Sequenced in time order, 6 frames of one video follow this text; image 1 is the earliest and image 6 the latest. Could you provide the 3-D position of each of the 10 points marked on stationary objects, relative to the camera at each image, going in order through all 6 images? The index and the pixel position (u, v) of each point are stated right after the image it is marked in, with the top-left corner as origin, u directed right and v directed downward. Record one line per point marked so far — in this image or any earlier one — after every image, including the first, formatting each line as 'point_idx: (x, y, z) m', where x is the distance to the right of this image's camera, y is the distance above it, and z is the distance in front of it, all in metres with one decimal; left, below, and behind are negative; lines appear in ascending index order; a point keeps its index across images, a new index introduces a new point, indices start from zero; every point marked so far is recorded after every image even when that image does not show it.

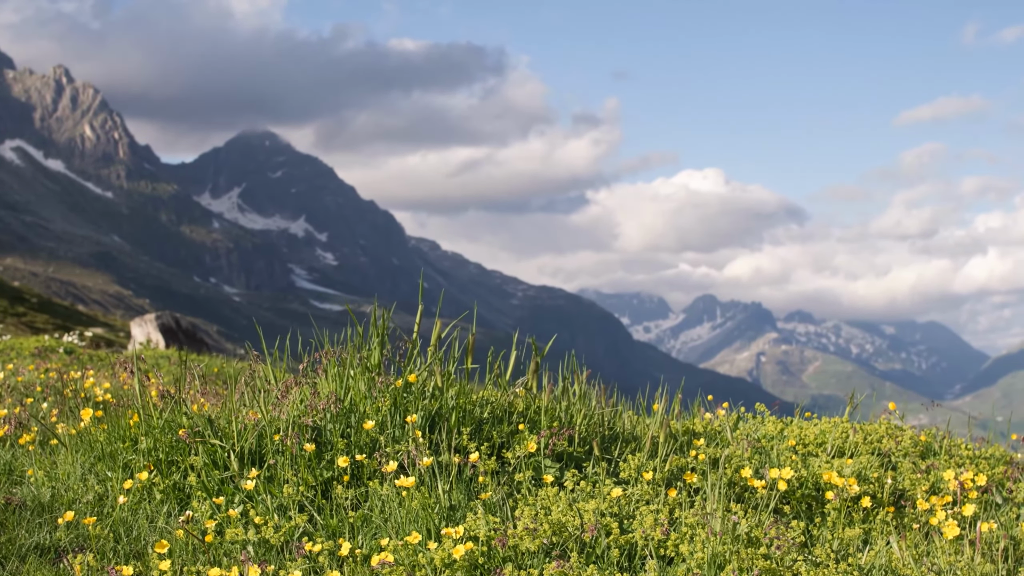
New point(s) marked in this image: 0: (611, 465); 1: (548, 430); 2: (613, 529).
0: (+1.0, -1.8, +8.2) m
1: (+0.3, -1.4, +8.0) m
2: (+0.8, -2.1, +6.9) m
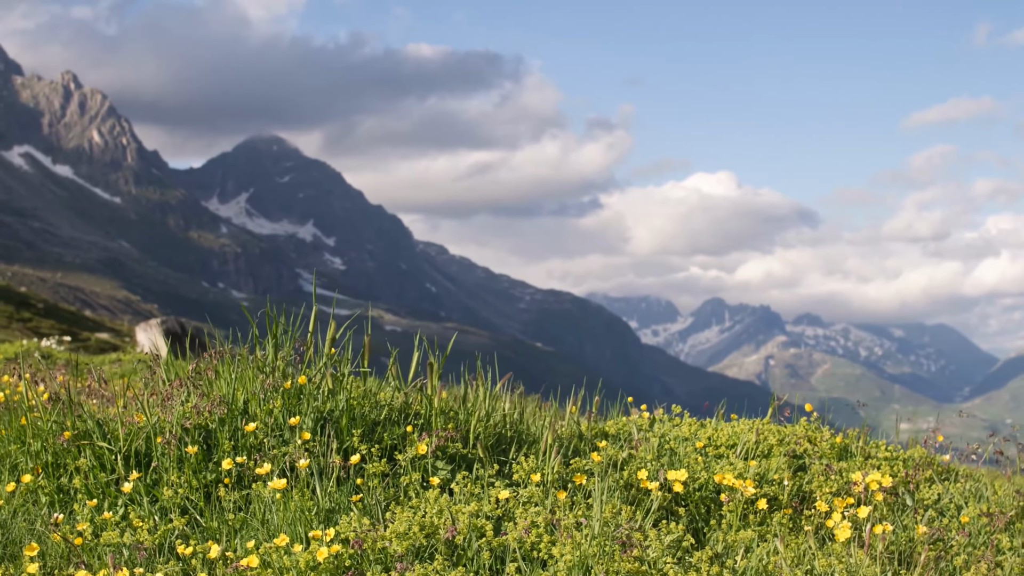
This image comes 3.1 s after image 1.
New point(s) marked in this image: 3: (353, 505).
0: (-0.1, -1.8, +8.1) m
1: (-0.7, -1.4, +8.0) m
2: (-0.2, -2.1, +6.8) m
3: (-1.4, -1.9, +7.0) m
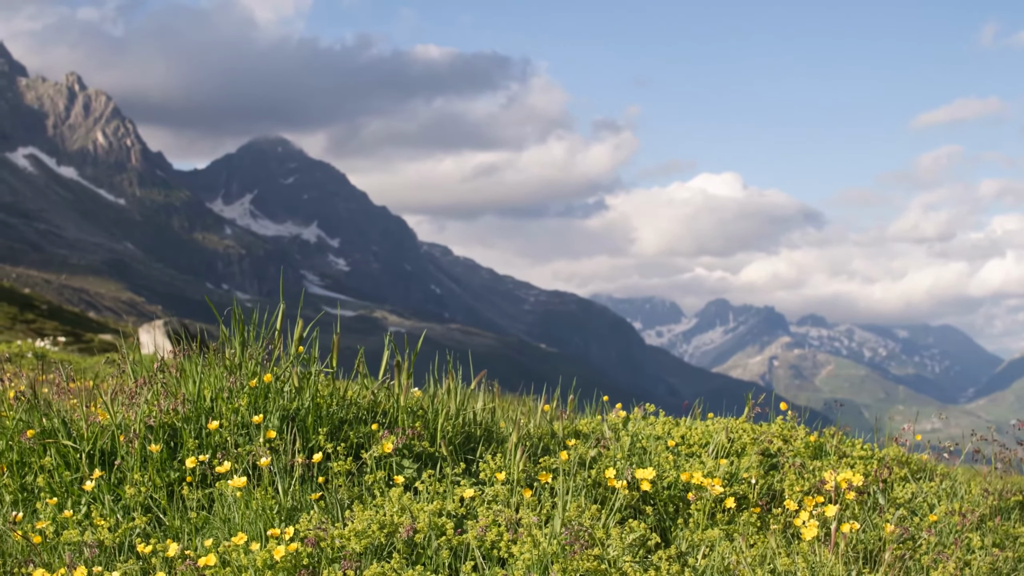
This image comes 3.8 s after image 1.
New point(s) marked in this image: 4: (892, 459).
0: (-0.4, -1.8, +8.1) m
1: (-1.0, -1.4, +7.9) m
2: (-0.6, -2.0, +6.8) m
3: (-1.8, -1.9, +7.0) m
4: (+4.8, -2.2, +10.0) m
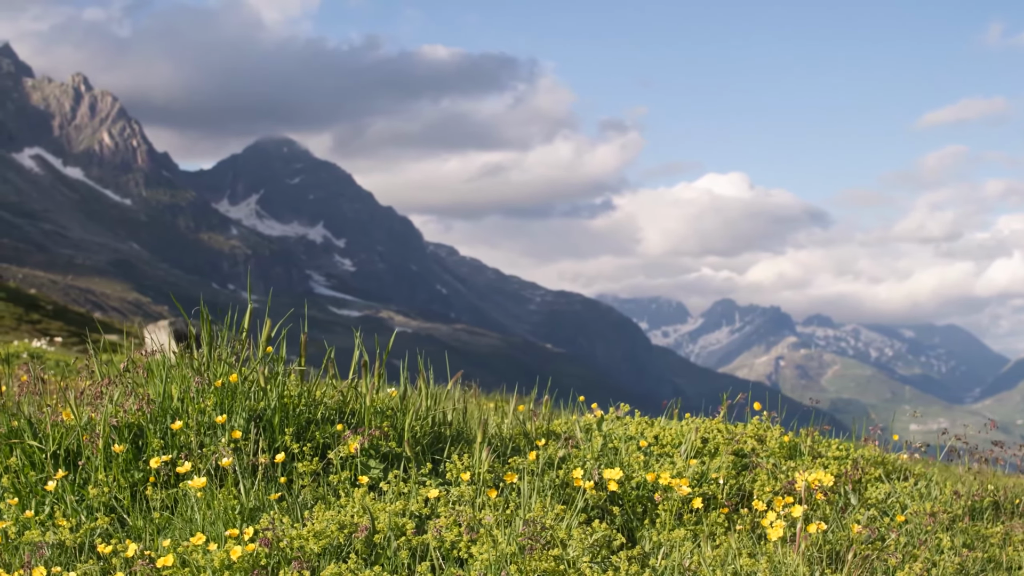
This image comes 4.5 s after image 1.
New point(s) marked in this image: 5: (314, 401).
0: (-0.7, -1.8, +8.1) m
1: (-1.4, -1.4, +7.9) m
2: (-0.9, -2.0, +6.8) m
3: (-2.1, -1.9, +7.0) m
4: (+4.5, -2.1, +10.0) m
5: (-2.0, -1.2, +8.2) m
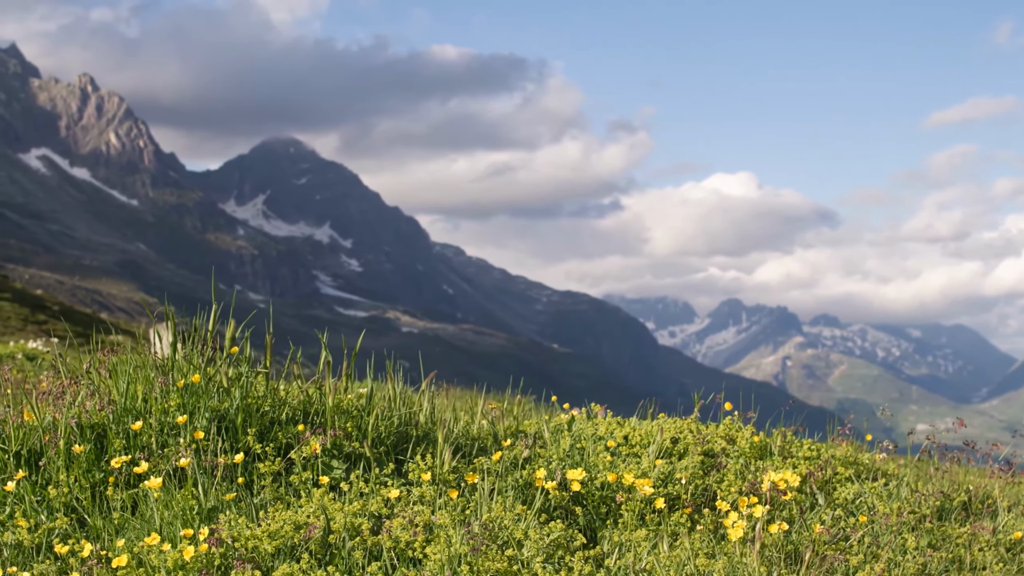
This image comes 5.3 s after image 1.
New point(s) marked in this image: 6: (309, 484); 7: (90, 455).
0: (-1.1, -1.8, +8.1) m
1: (-1.7, -1.4, +7.9) m
2: (-1.3, -2.0, +6.8) m
3: (-2.5, -1.9, +7.0) m
4: (+4.1, -2.1, +10.0) m
5: (-2.4, -1.2, +8.2) m
6: (-1.9, -1.8, +7.4) m
7: (-3.9, -1.5, +7.4) m
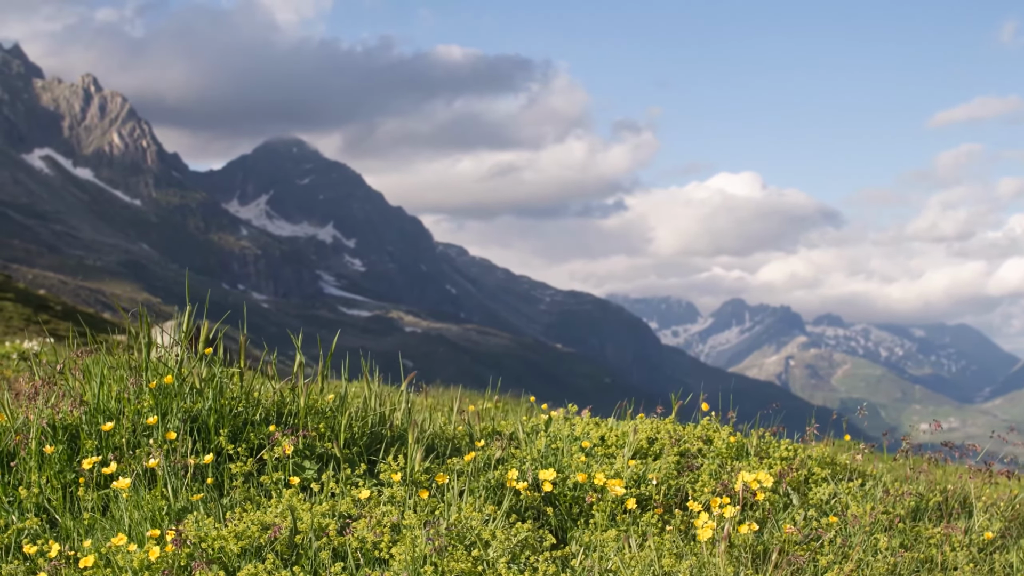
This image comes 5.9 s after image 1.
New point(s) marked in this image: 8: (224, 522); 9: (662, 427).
0: (-1.4, -1.8, +8.1) m
1: (-2.0, -1.4, +8.0) m
2: (-1.6, -2.1, +6.8) m
3: (-2.7, -1.9, +7.1) m
4: (+3.8, -2.2, +10.0) m
5: (-2.7, -1.2, +8.3) m
6: (-2.2, -1.8, +7.4) m
7: (-4.2, -1.5, +7.4) m
8: (-2.4, -2.0, +6.7) m
9: (+2.3, -1.8, +10.1) m
